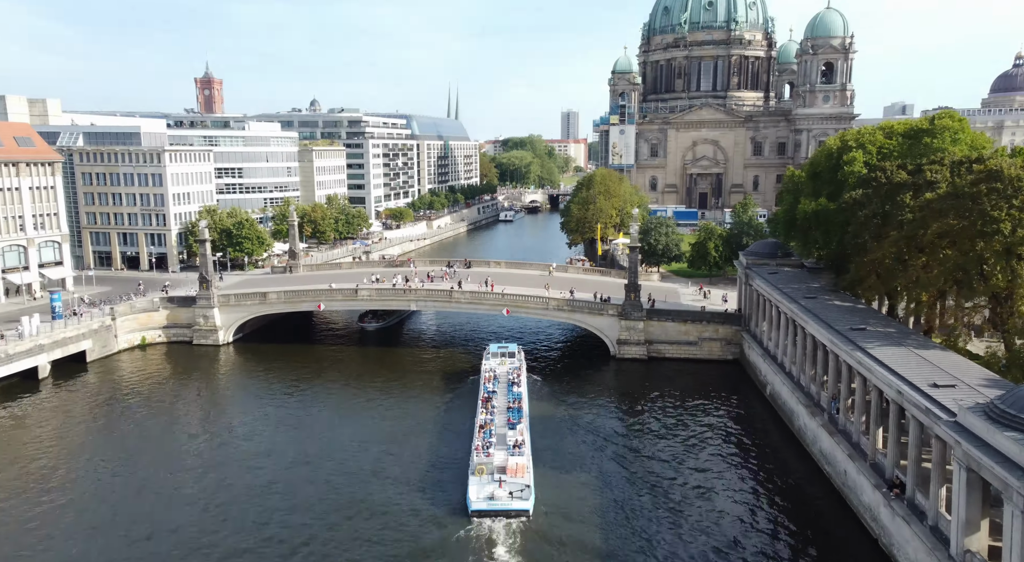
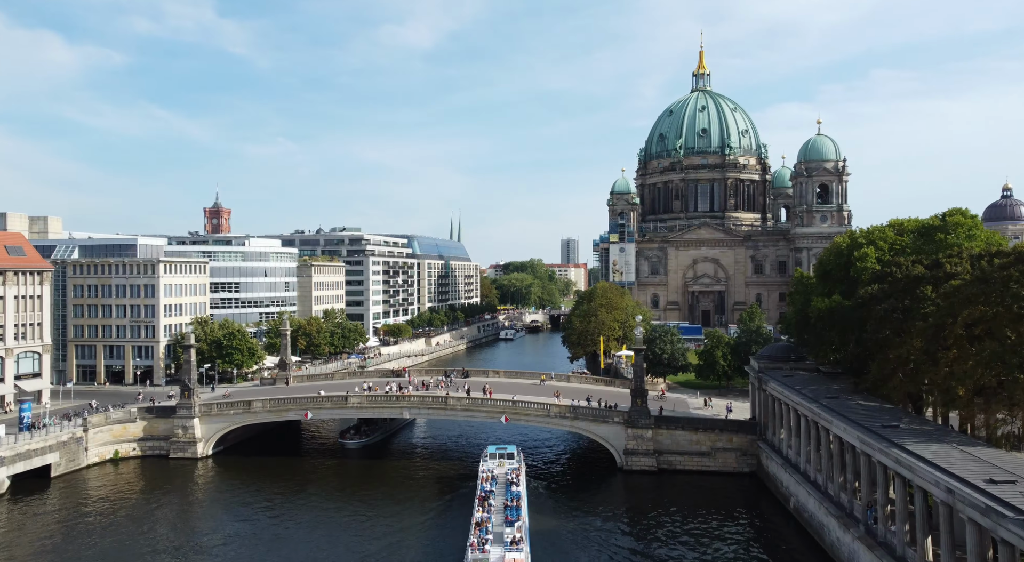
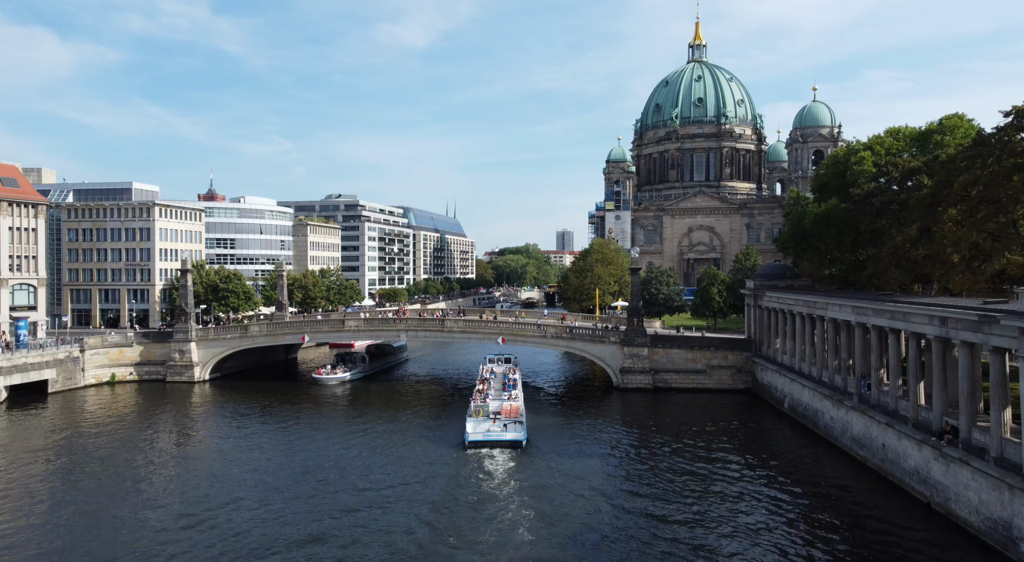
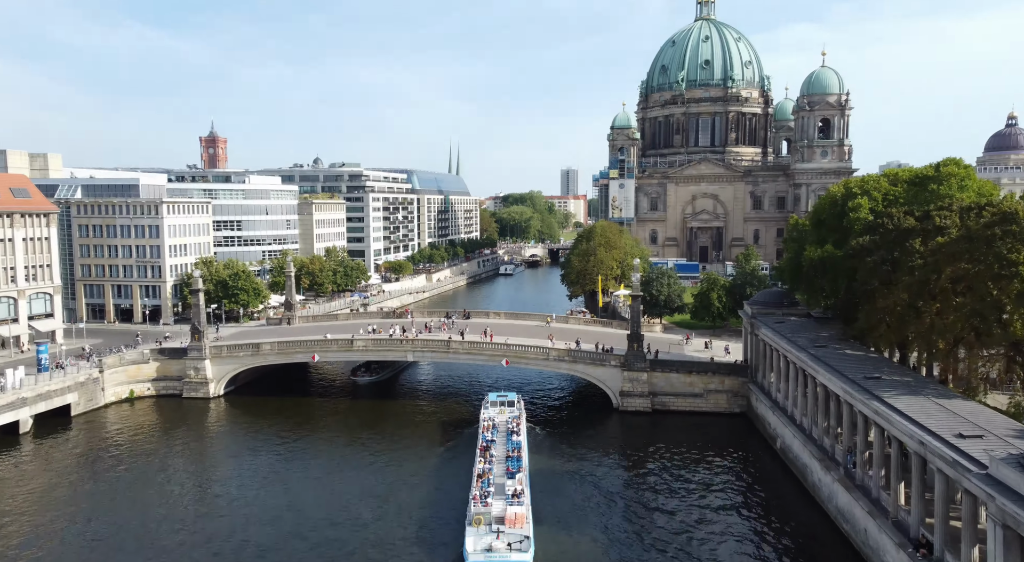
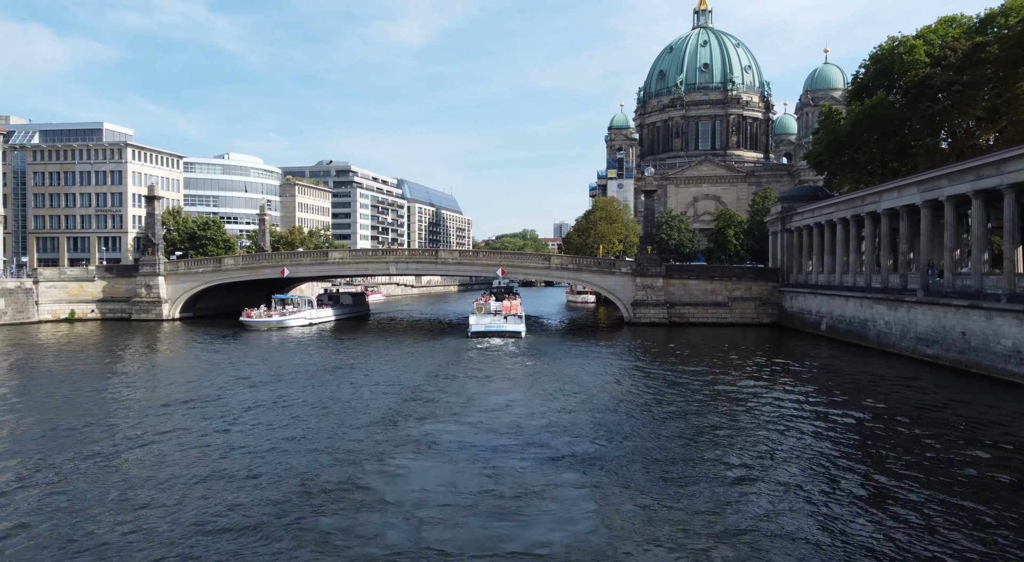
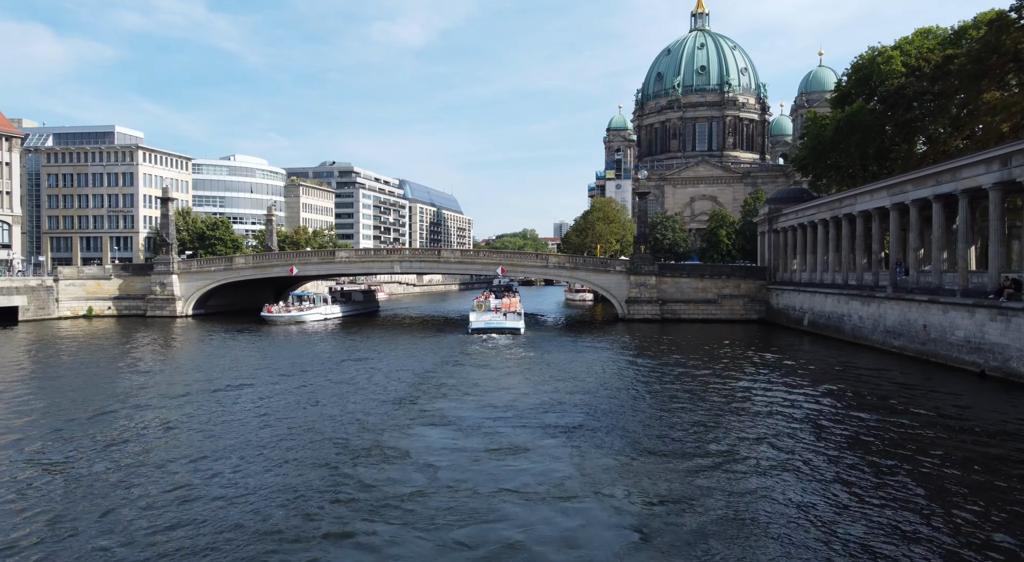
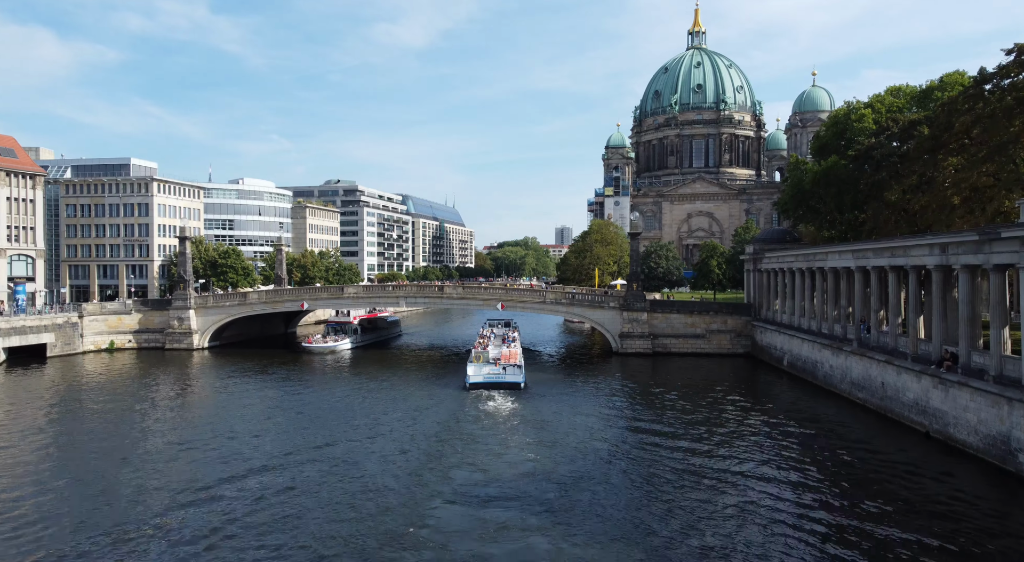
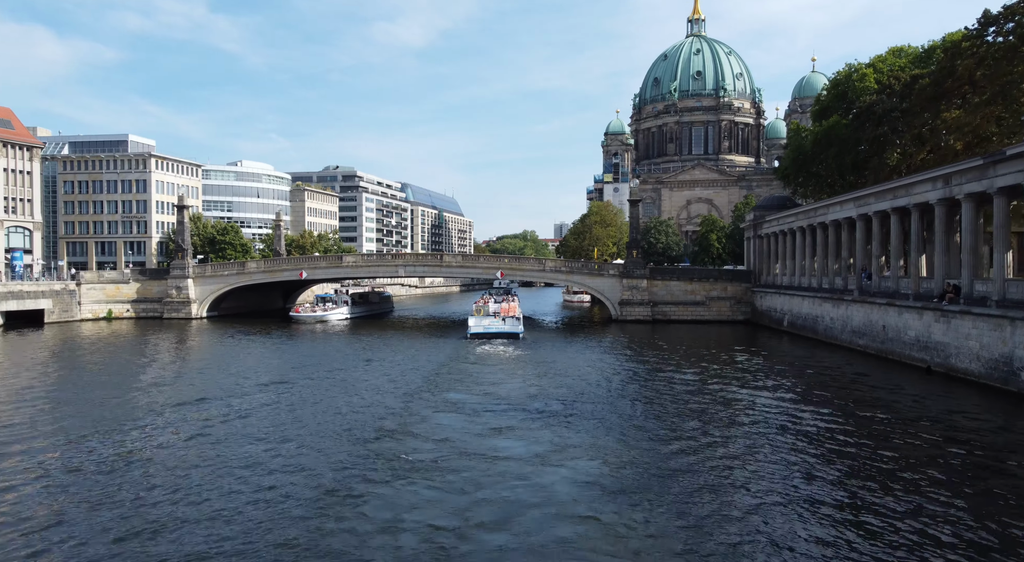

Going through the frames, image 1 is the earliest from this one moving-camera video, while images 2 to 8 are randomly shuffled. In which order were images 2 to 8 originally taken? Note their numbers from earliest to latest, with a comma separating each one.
4, 2, 3, 7, 8, 6, 5
